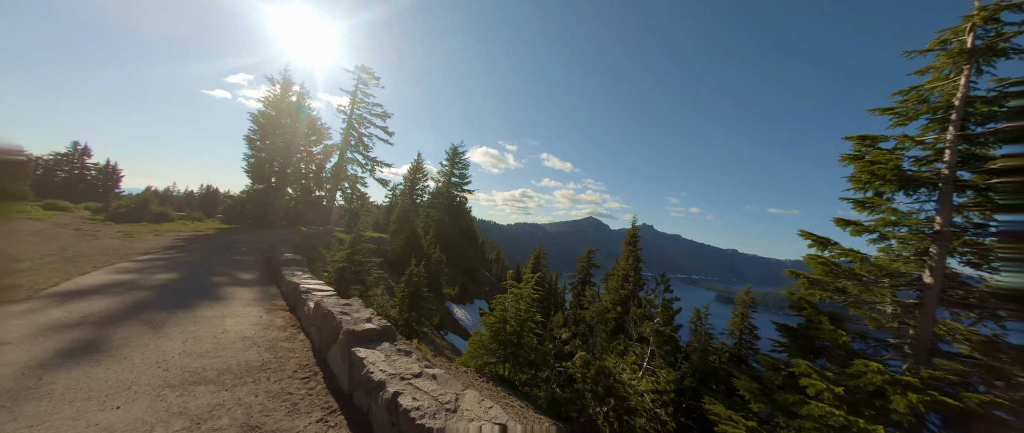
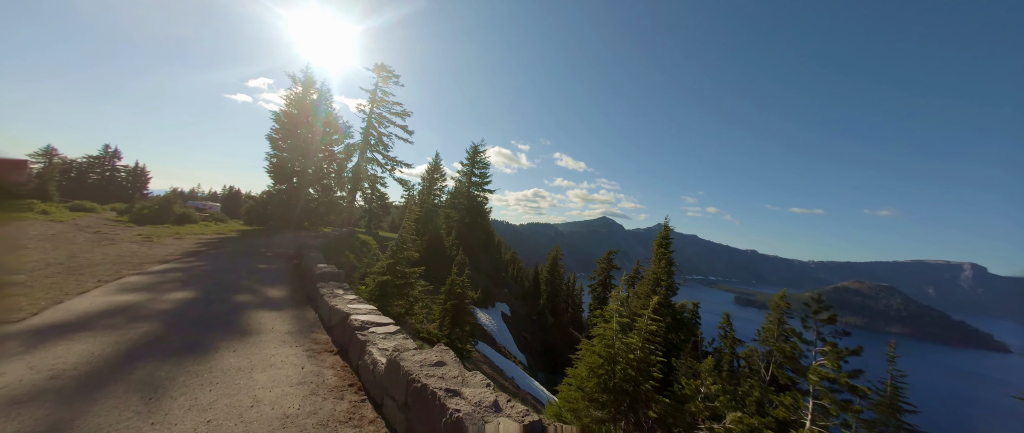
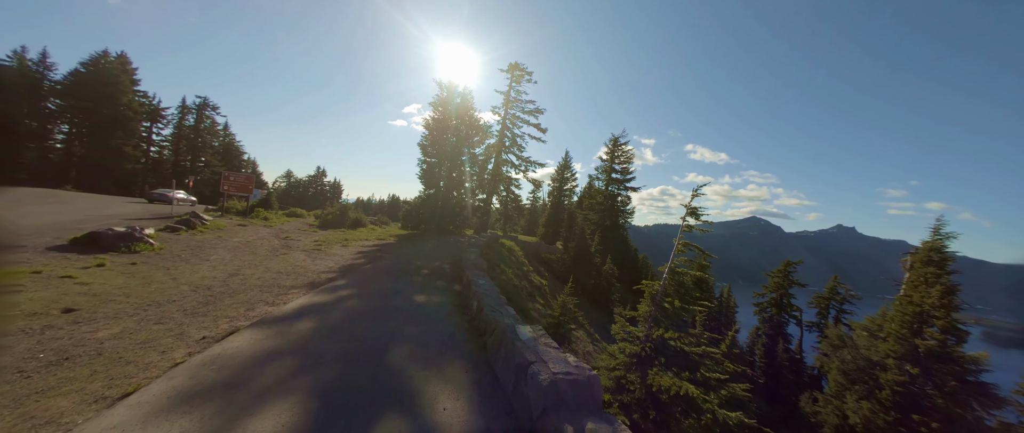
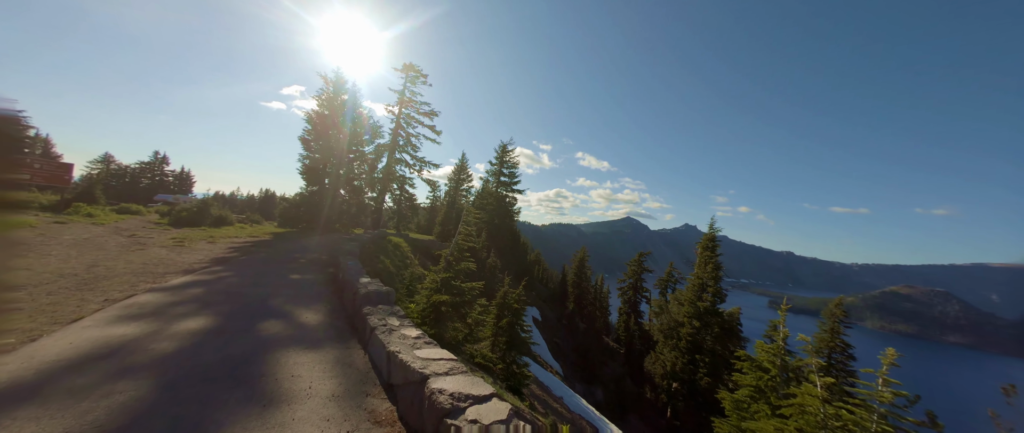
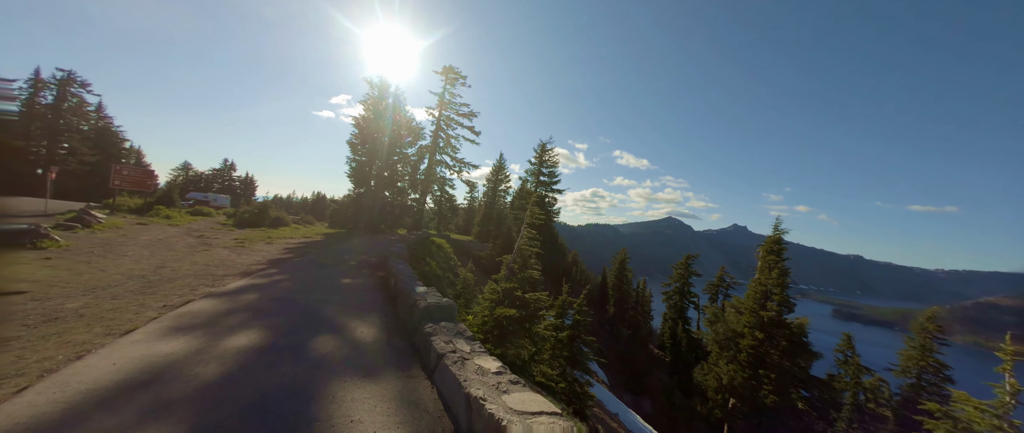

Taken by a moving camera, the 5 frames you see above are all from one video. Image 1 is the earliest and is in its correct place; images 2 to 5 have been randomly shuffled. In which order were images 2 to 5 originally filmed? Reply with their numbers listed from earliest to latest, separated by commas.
2, 4, 5, 3
